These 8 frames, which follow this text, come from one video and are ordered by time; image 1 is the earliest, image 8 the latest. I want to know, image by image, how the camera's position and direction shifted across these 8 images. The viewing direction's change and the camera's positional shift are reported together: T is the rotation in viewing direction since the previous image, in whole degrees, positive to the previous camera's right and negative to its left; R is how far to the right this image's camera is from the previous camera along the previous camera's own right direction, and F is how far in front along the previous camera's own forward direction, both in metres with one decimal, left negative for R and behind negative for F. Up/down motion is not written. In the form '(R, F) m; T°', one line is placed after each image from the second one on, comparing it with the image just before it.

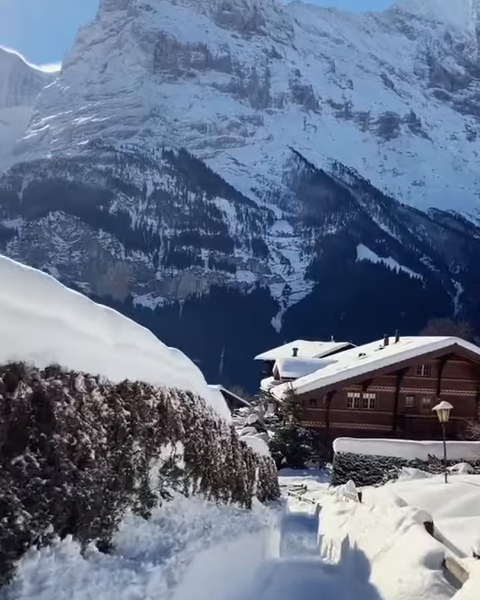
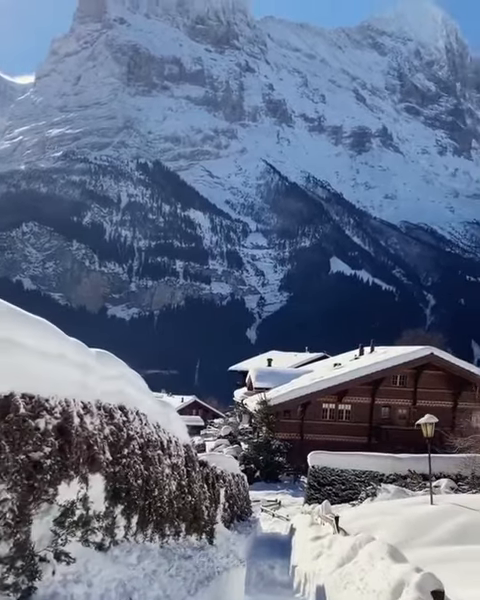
(+0.3, +2.0) m; +2°
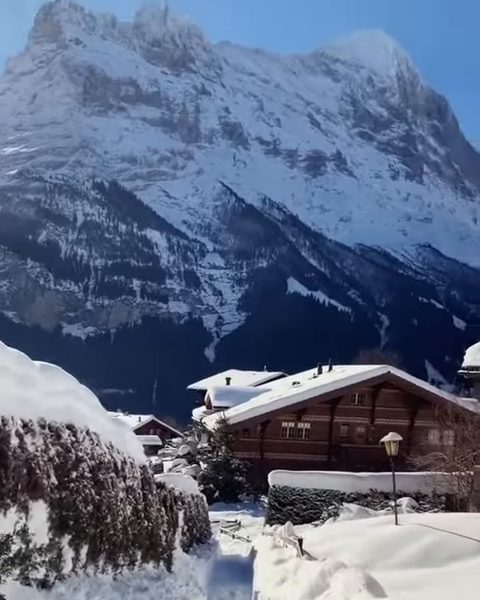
(0.0, +0.6) m; +3°
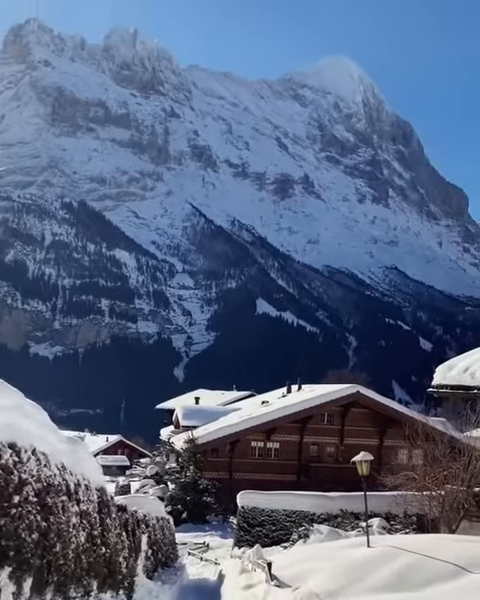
(+0.1, +0.6) m; +2°
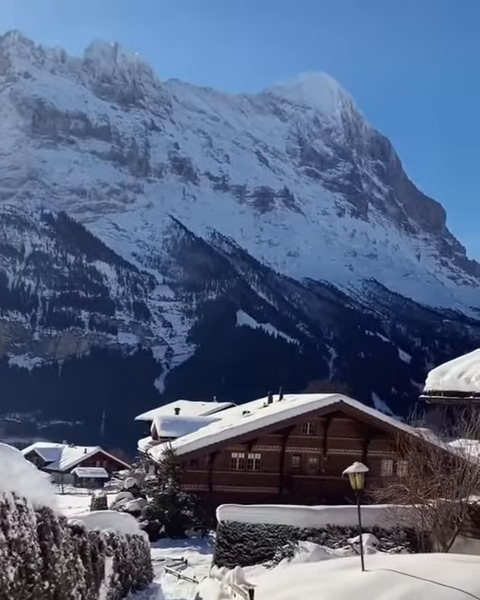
(0.0, +1.8) m; +1°
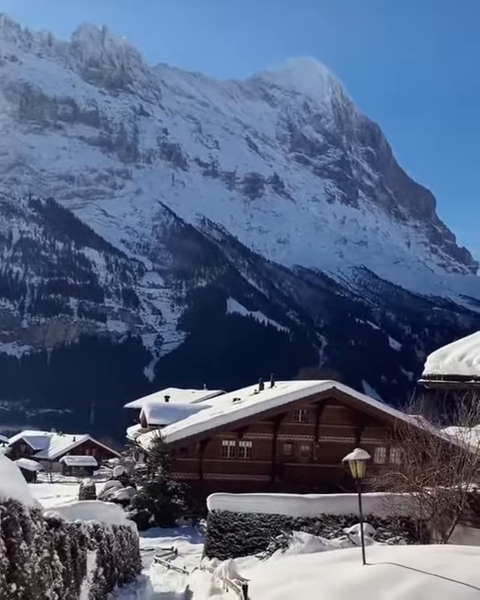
(-0.1, +1.1) m; +1°
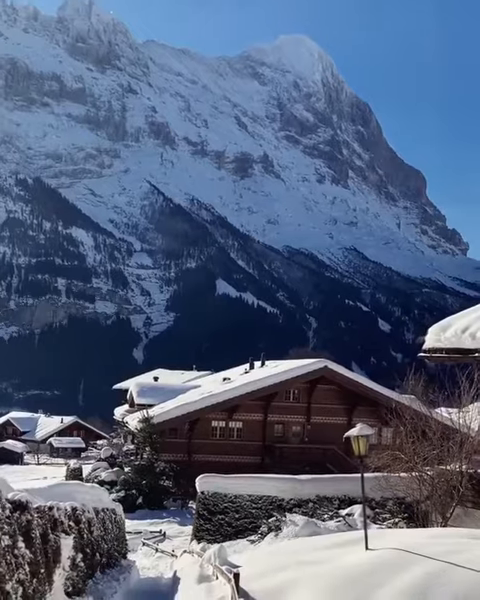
(0.0, +1.4) m; +1°
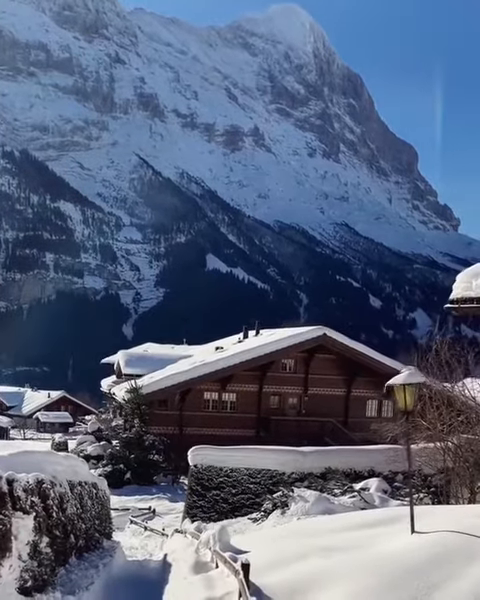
(-0.3, +3.2) m; +1°
